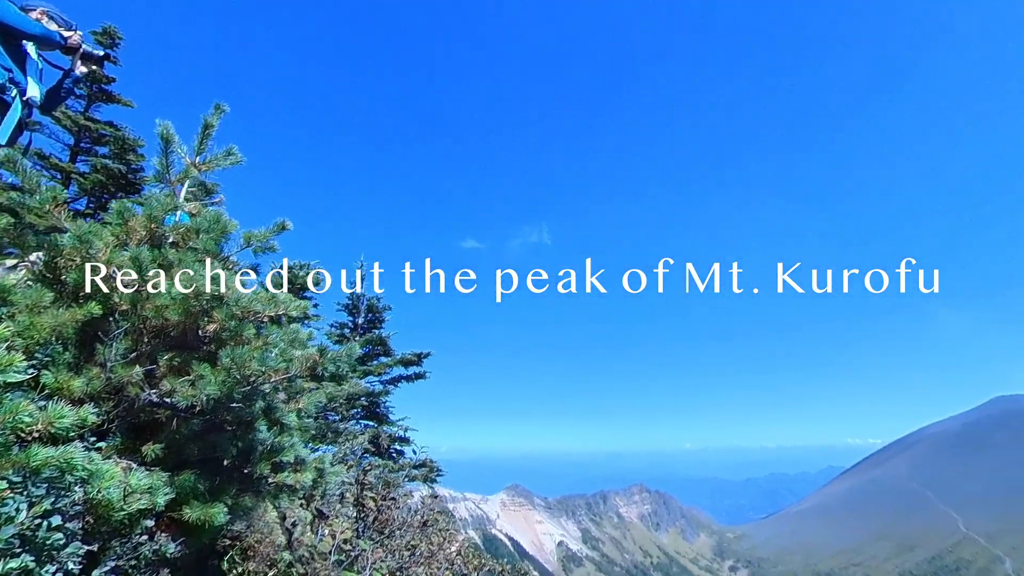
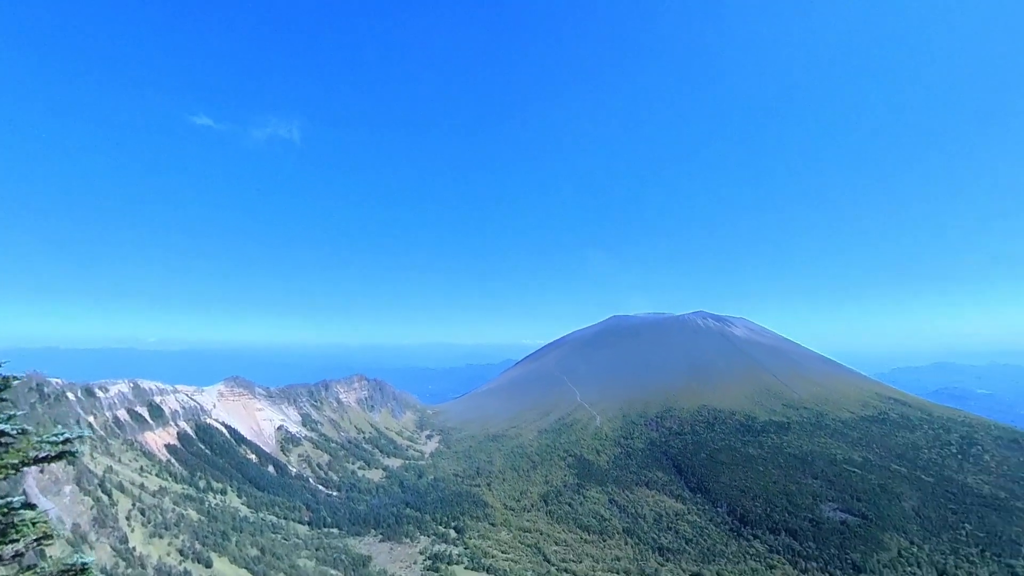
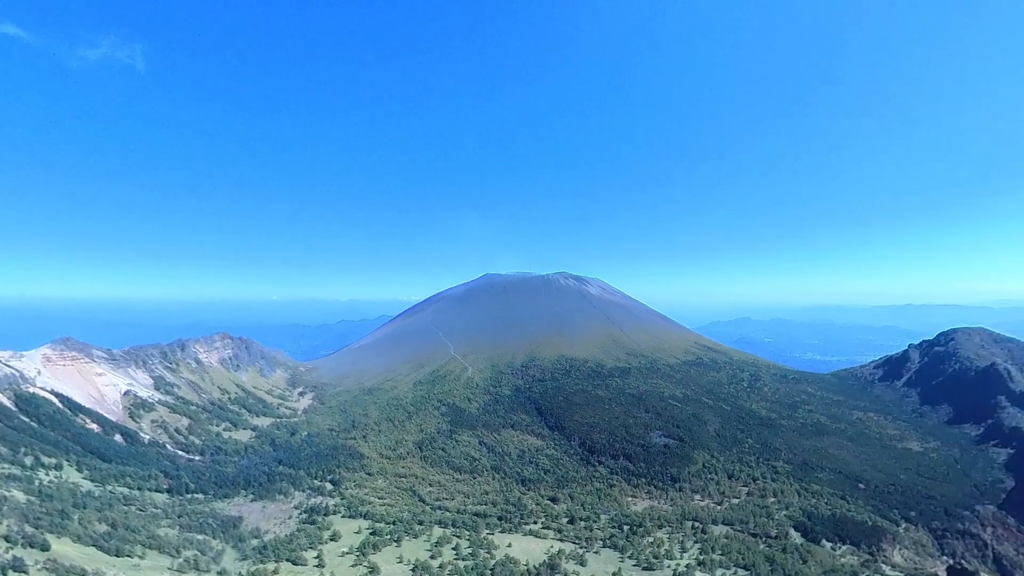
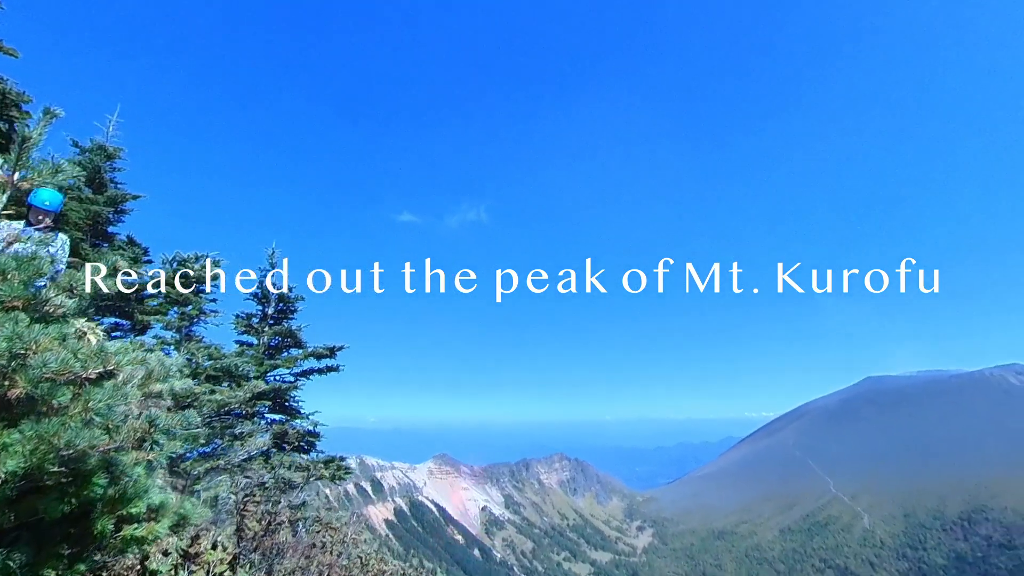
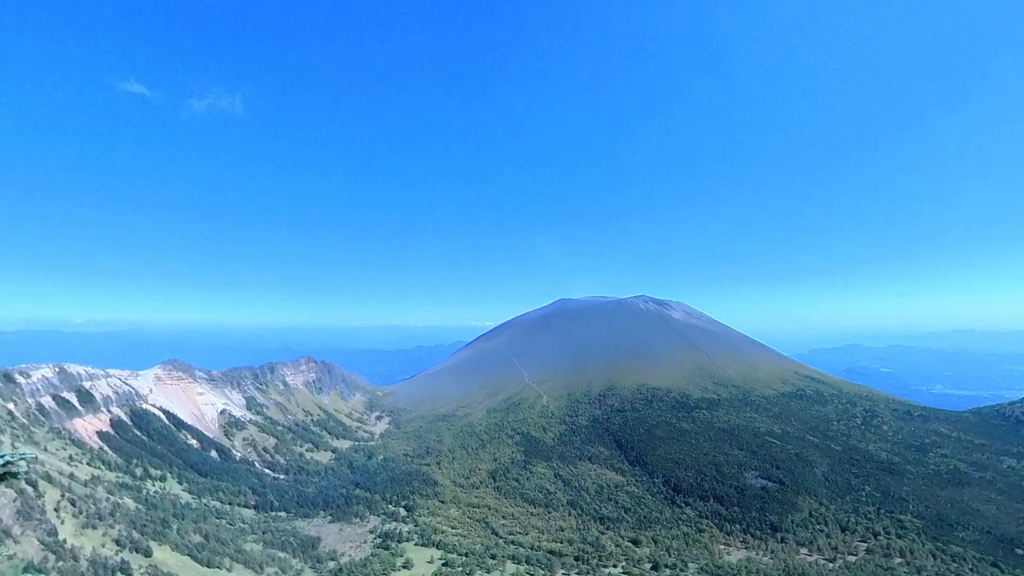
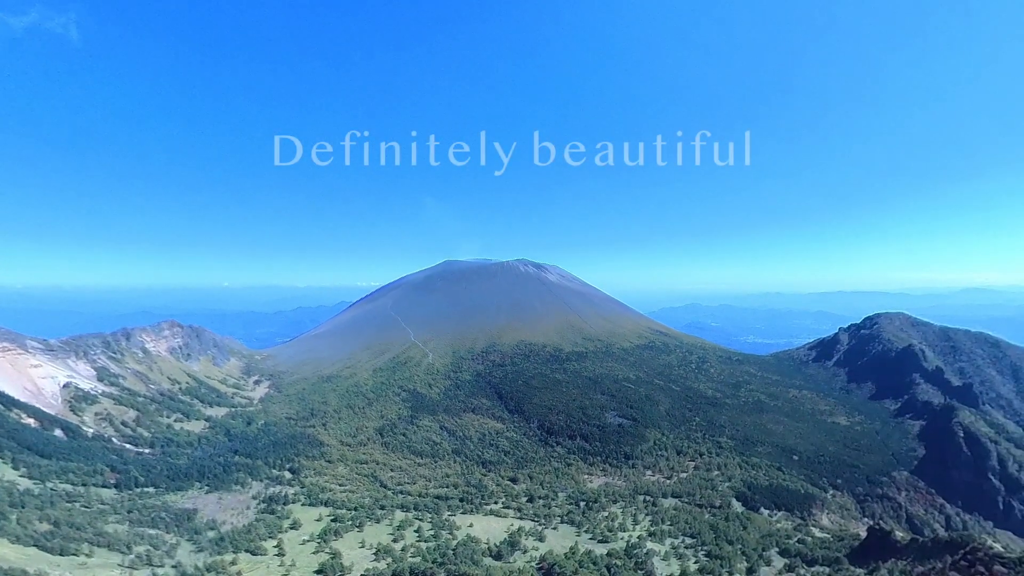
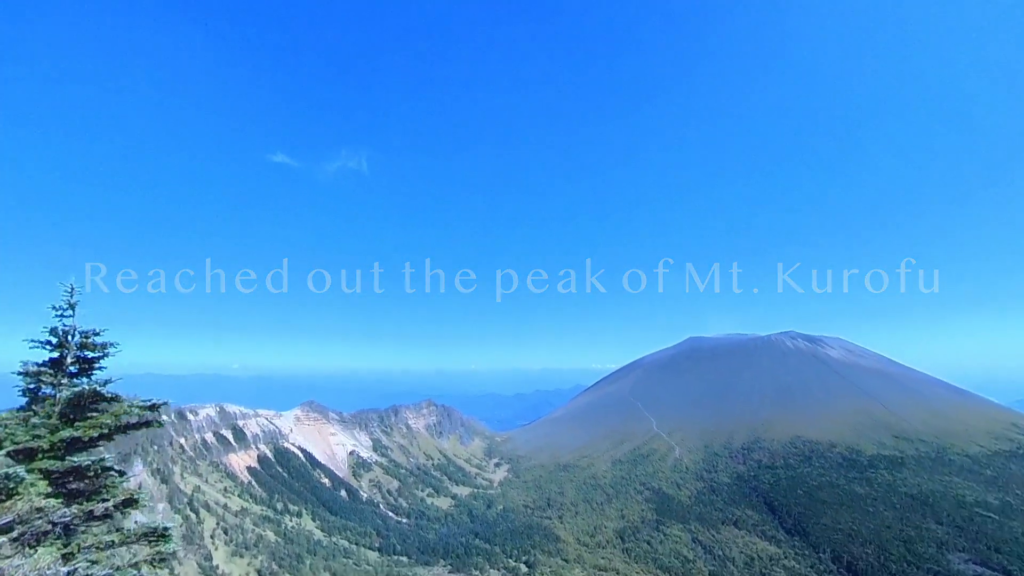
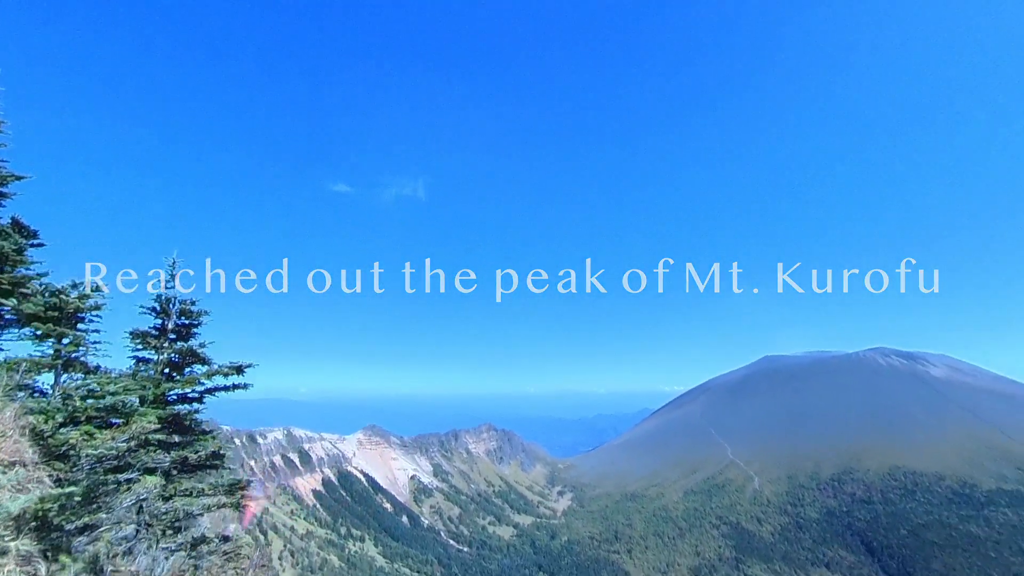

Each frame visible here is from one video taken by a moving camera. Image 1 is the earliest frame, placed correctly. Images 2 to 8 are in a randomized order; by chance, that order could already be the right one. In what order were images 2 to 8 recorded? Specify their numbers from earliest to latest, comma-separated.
4, 8, 7, 2, 5, 3, 6
